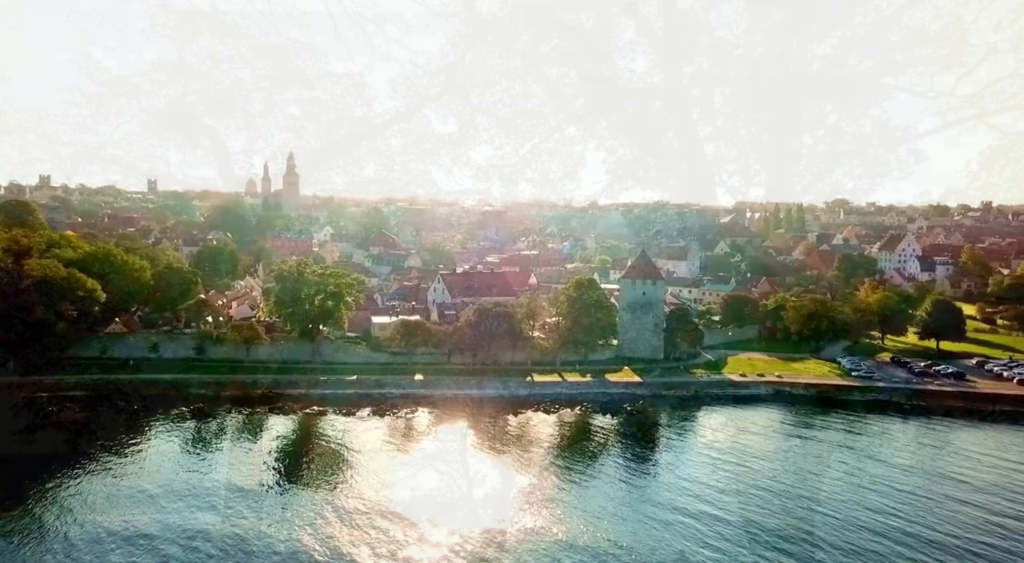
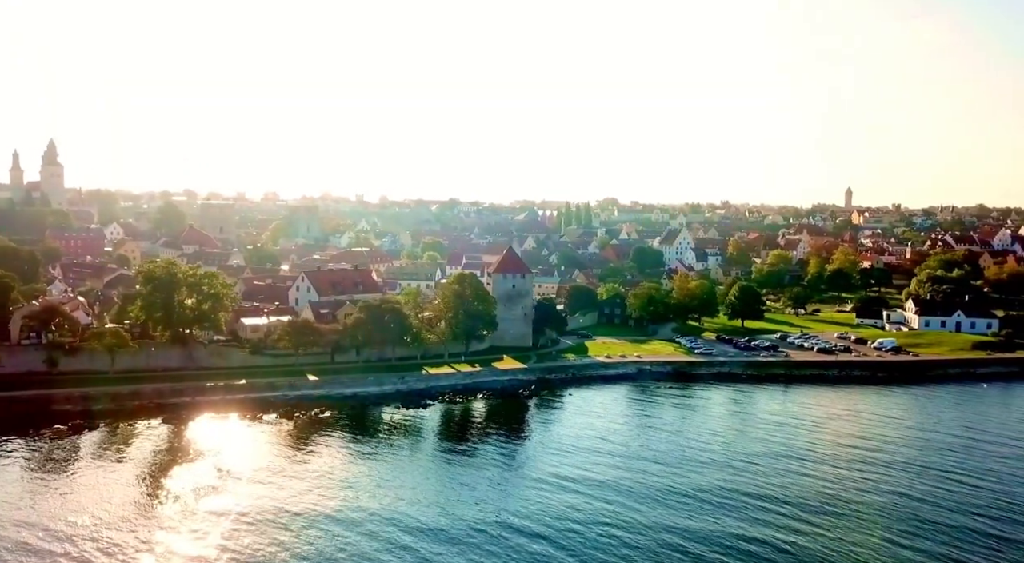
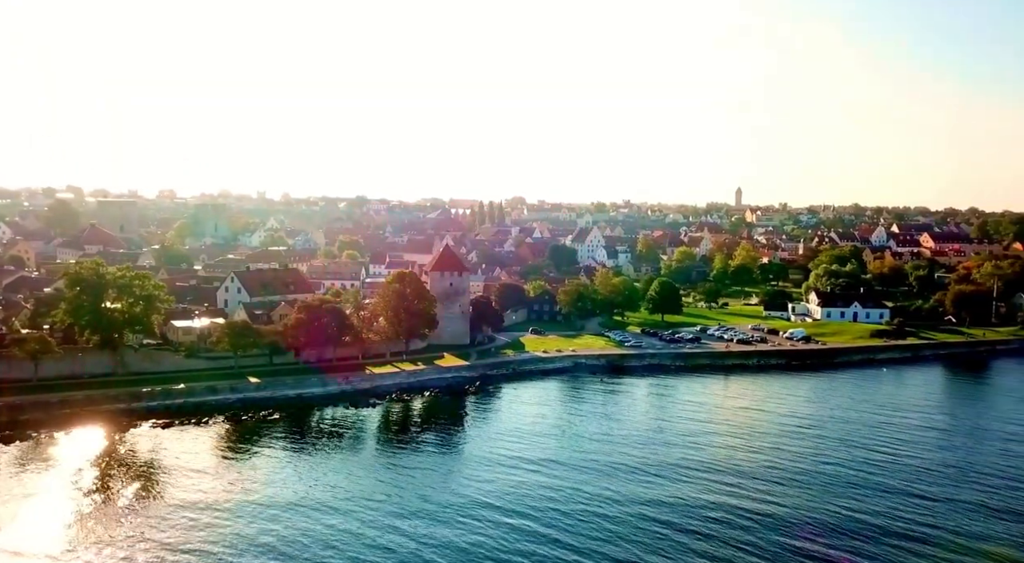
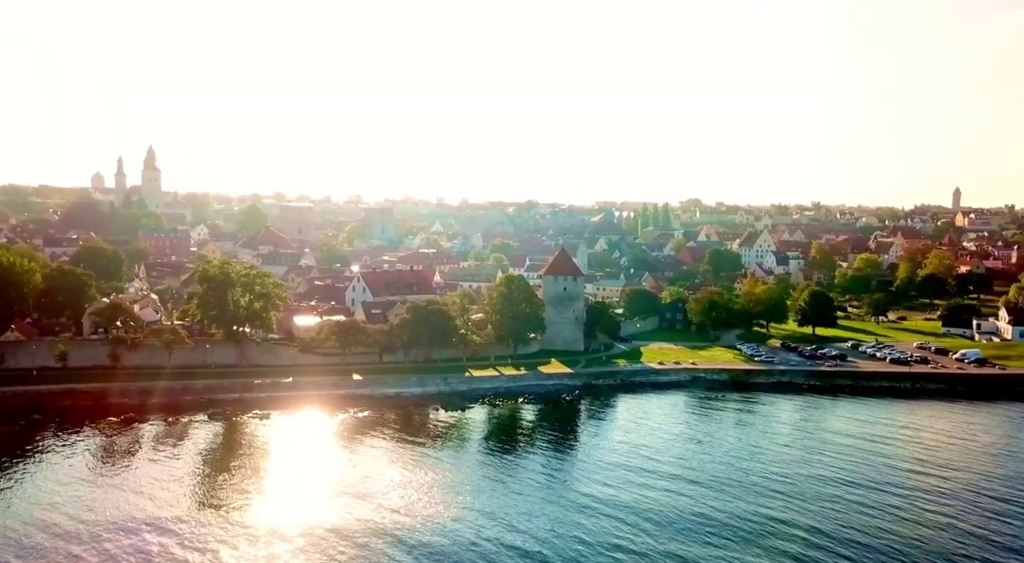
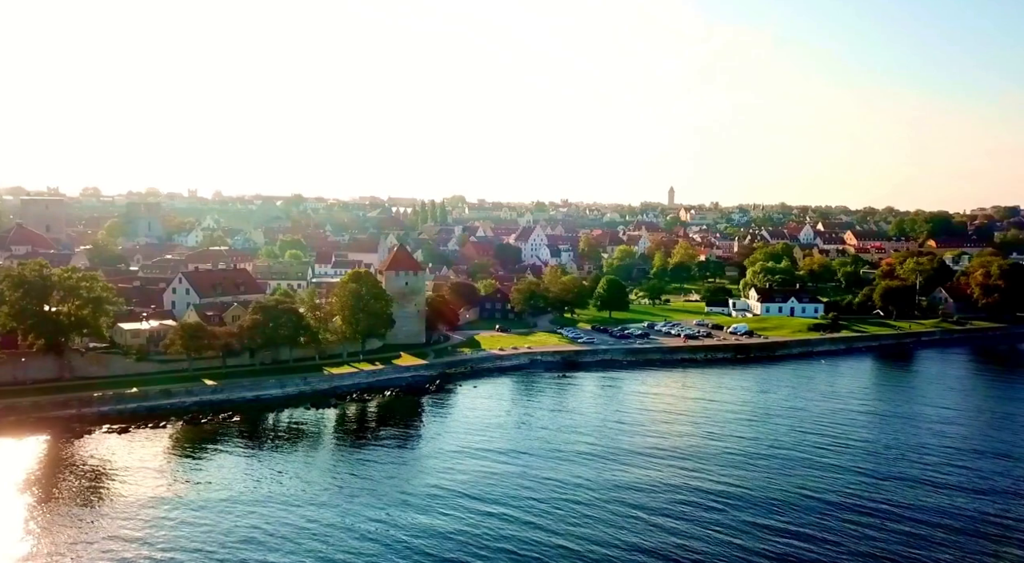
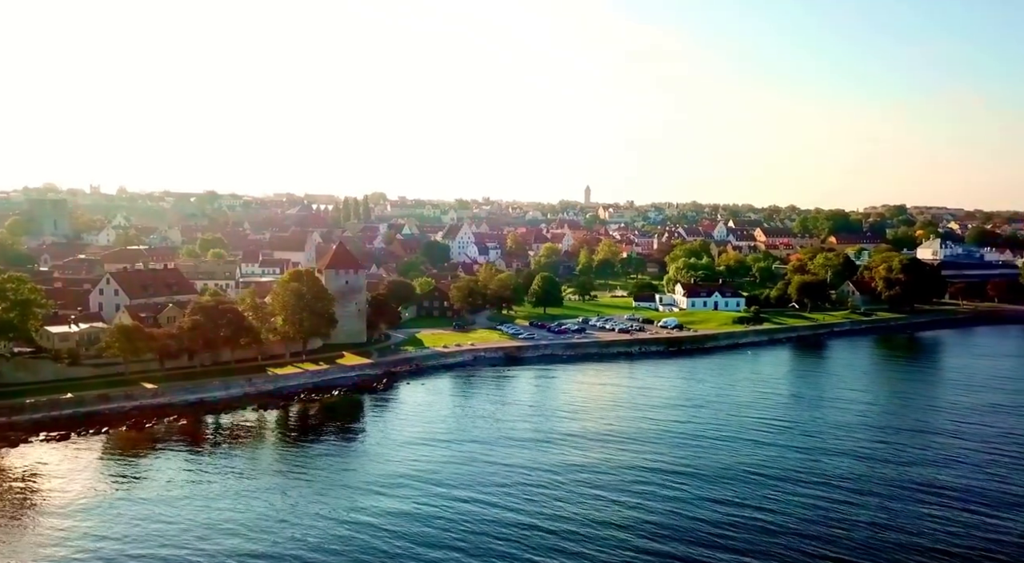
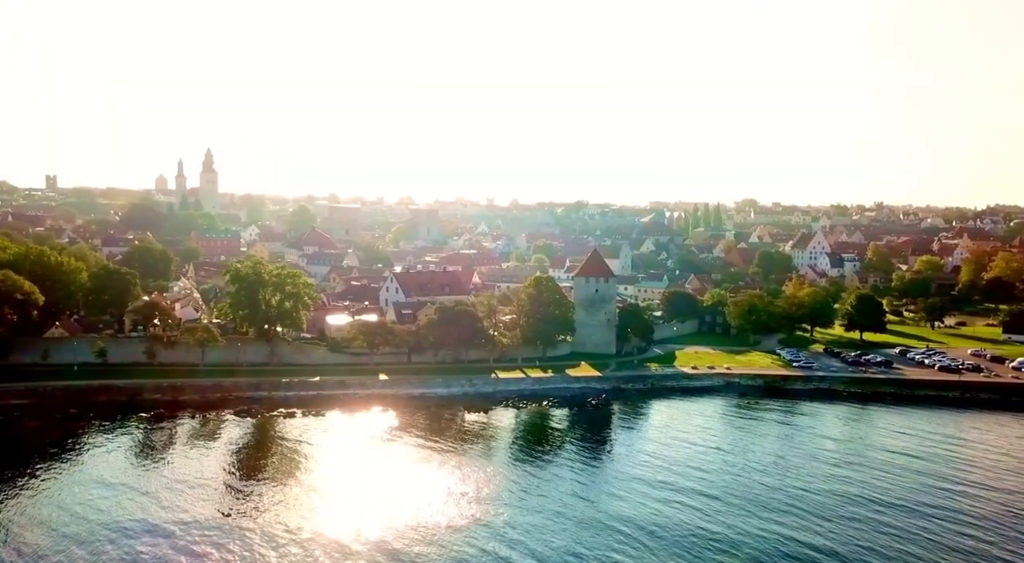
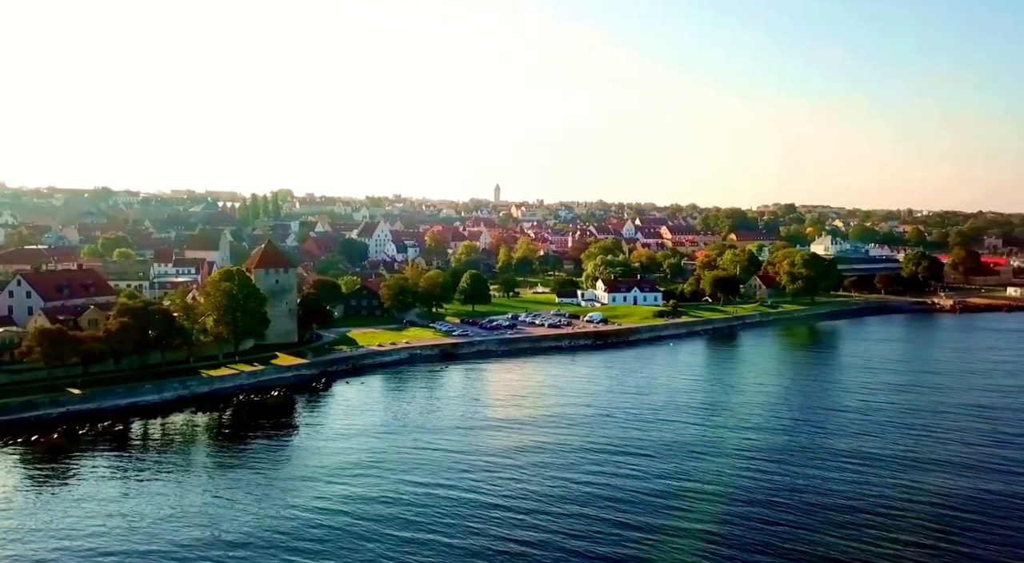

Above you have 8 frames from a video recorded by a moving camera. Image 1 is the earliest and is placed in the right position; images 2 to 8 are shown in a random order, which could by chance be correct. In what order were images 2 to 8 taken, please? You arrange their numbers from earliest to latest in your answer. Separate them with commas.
7, 4, 2, 3, 5, 6, 8
